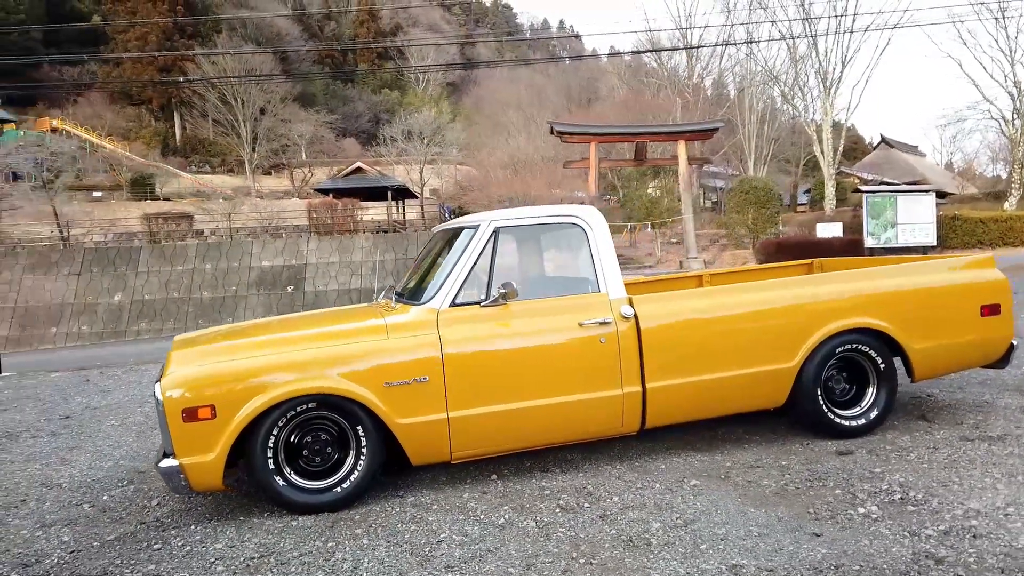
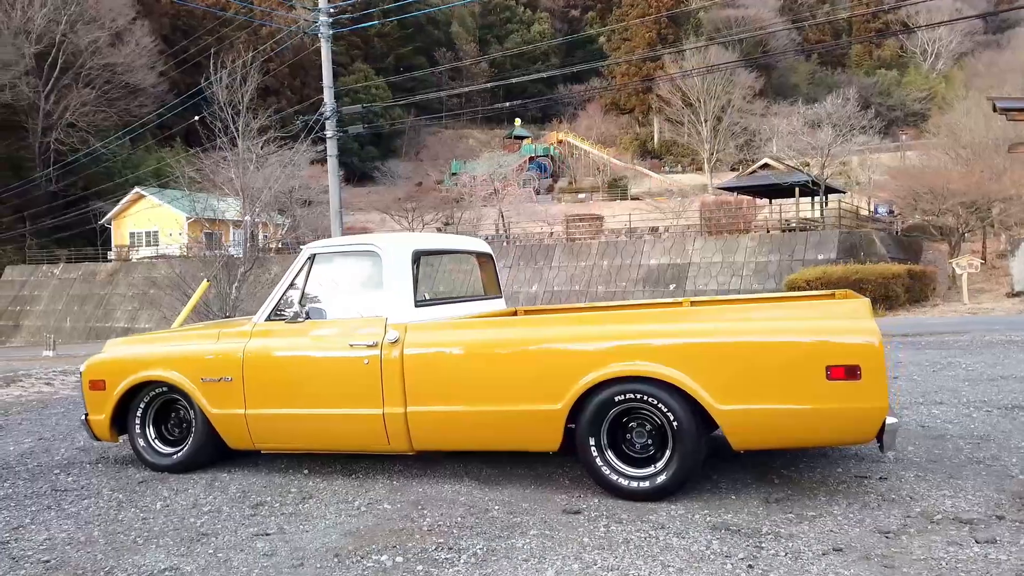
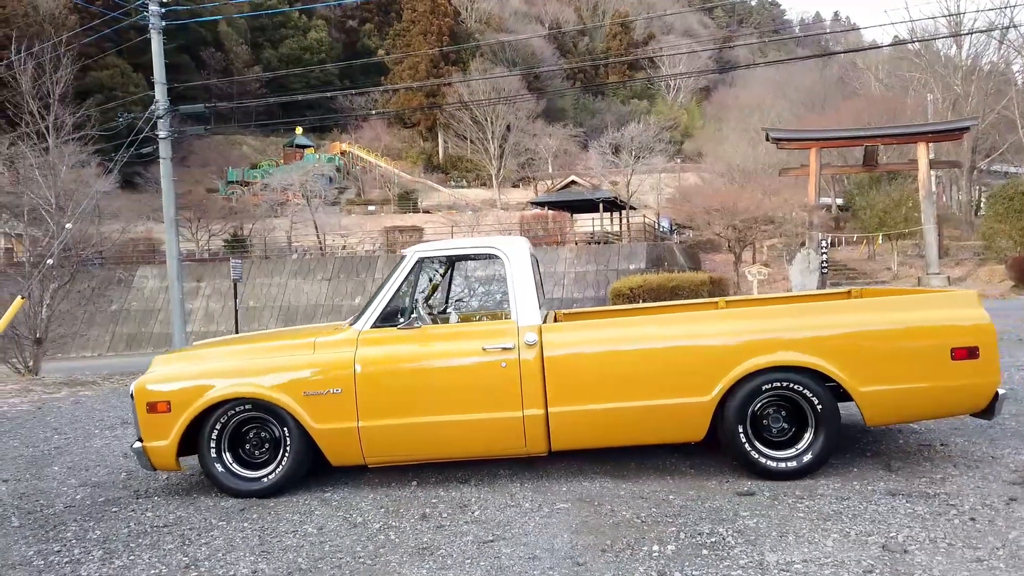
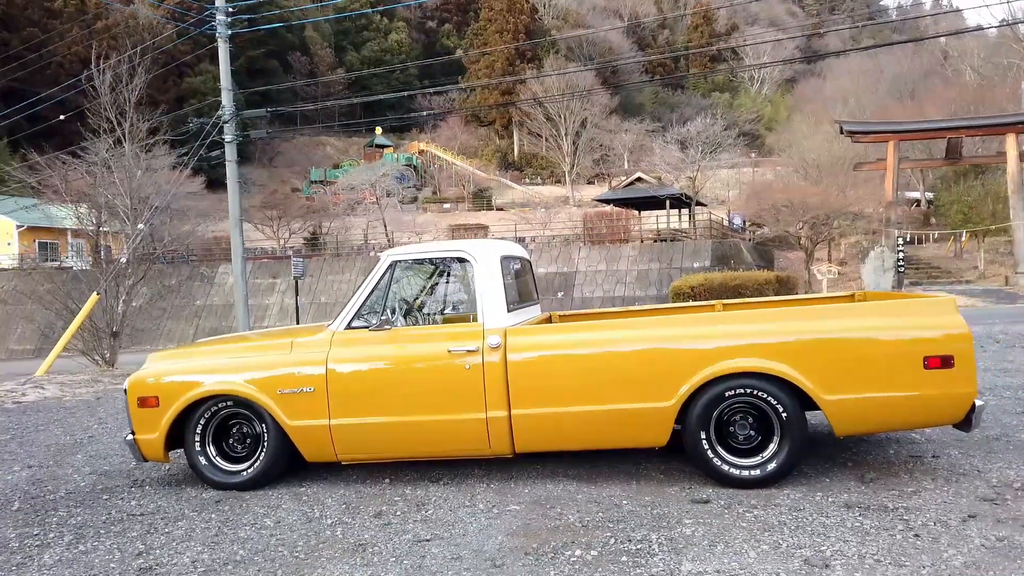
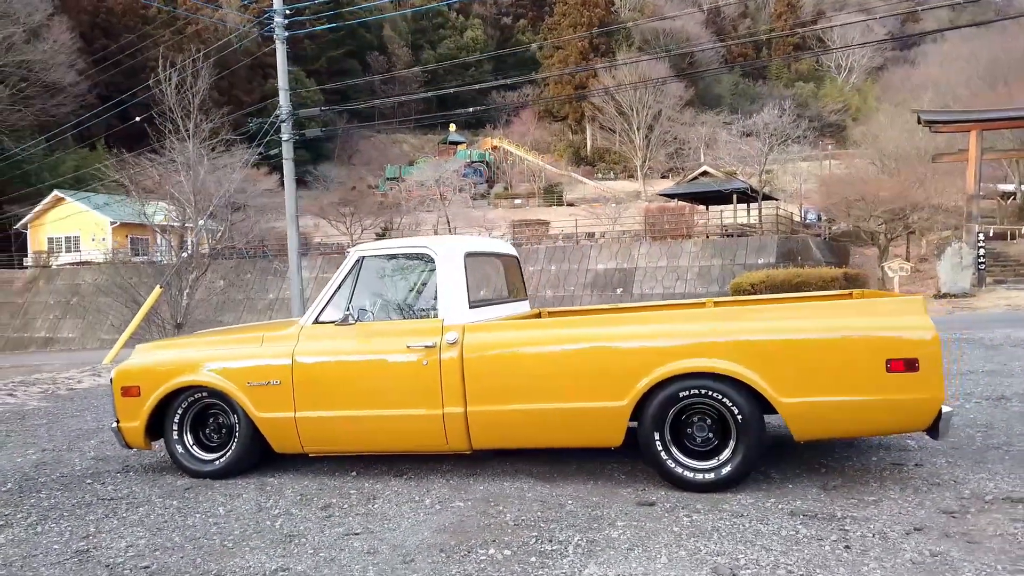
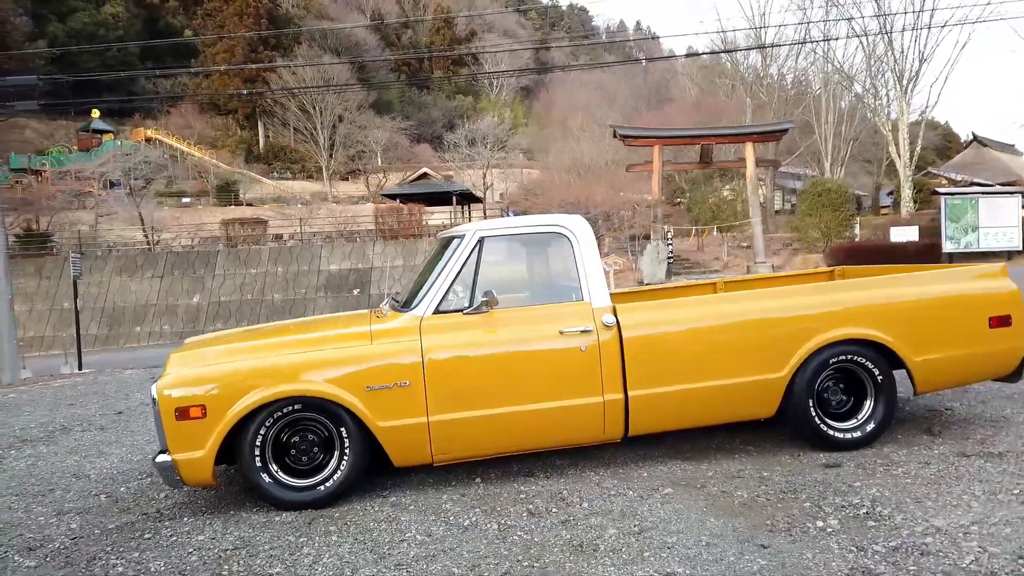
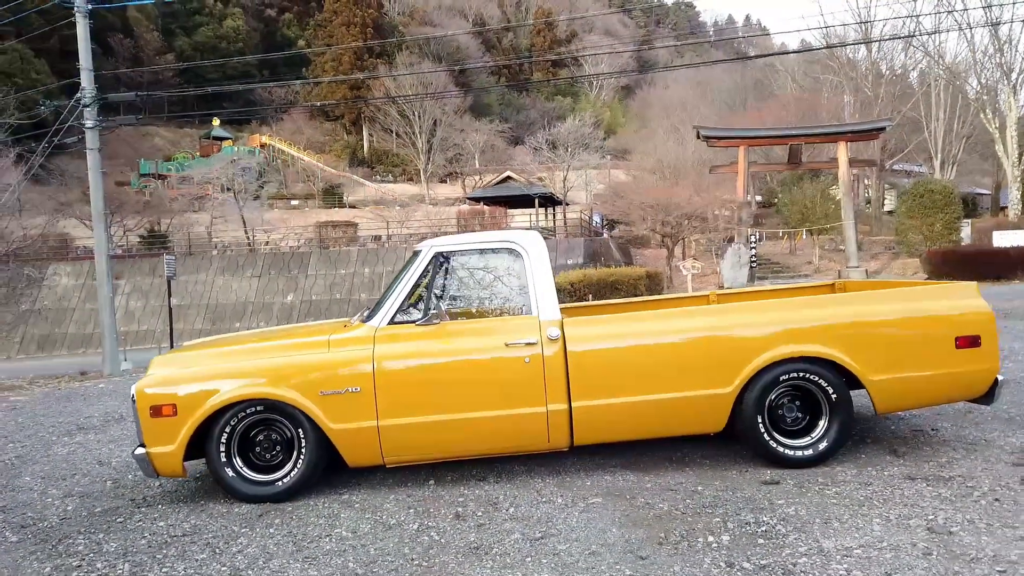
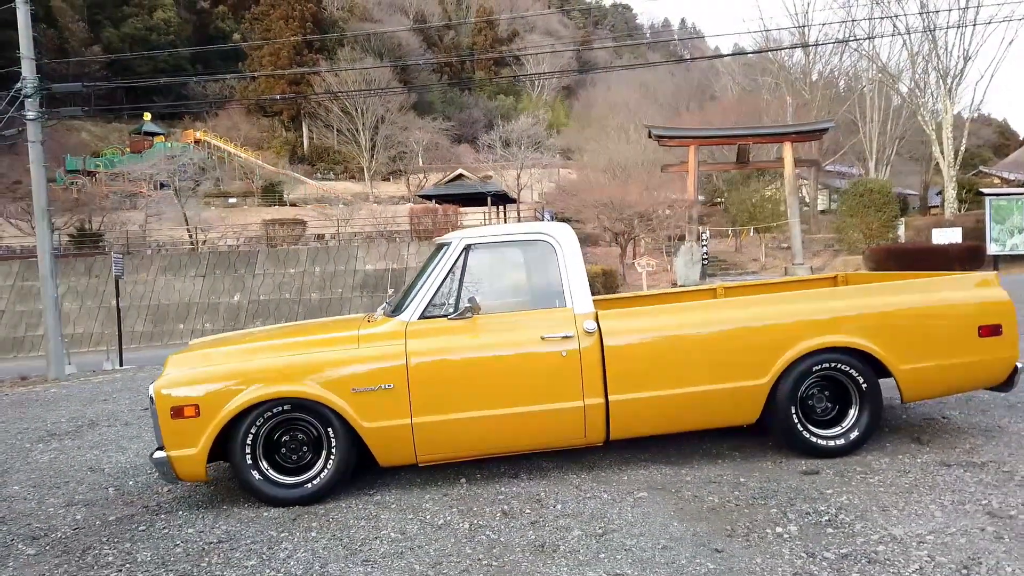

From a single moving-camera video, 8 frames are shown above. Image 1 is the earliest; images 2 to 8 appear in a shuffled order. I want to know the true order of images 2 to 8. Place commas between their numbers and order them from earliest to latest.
6, 8, 7, 3, 4, 5, 2
